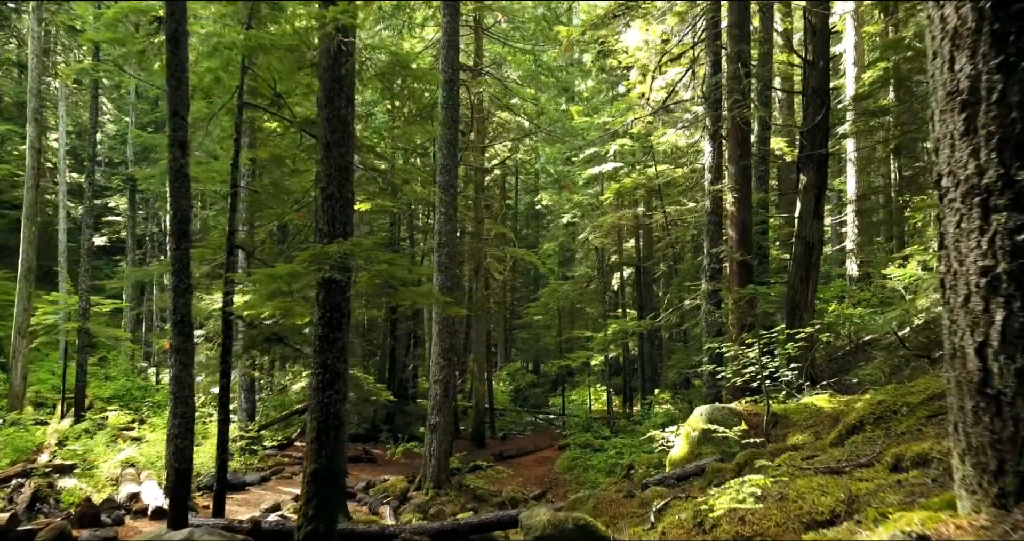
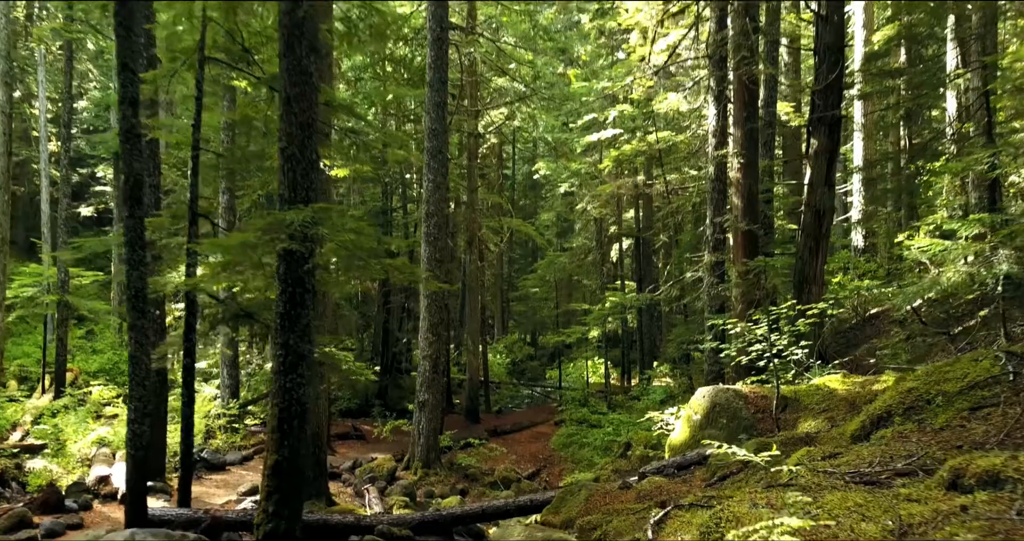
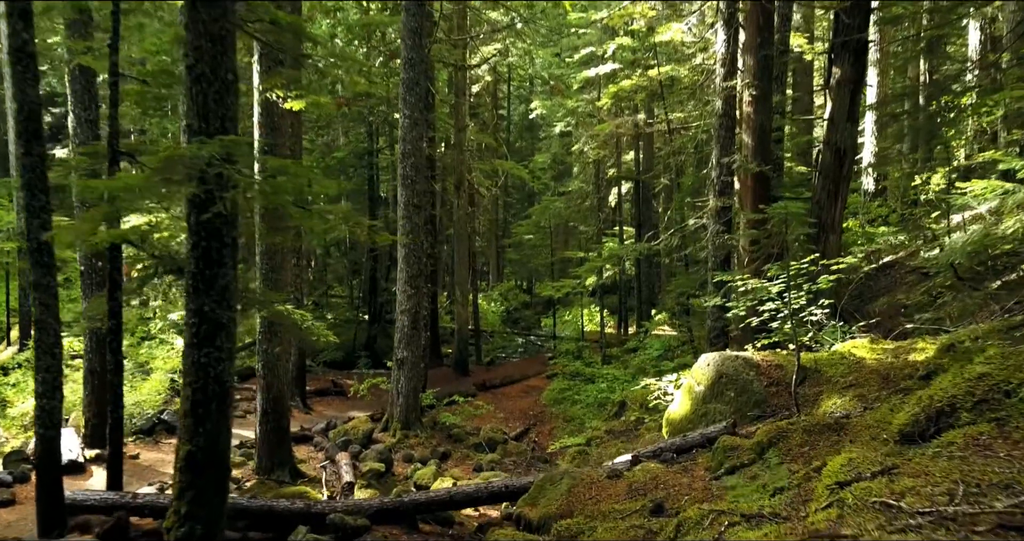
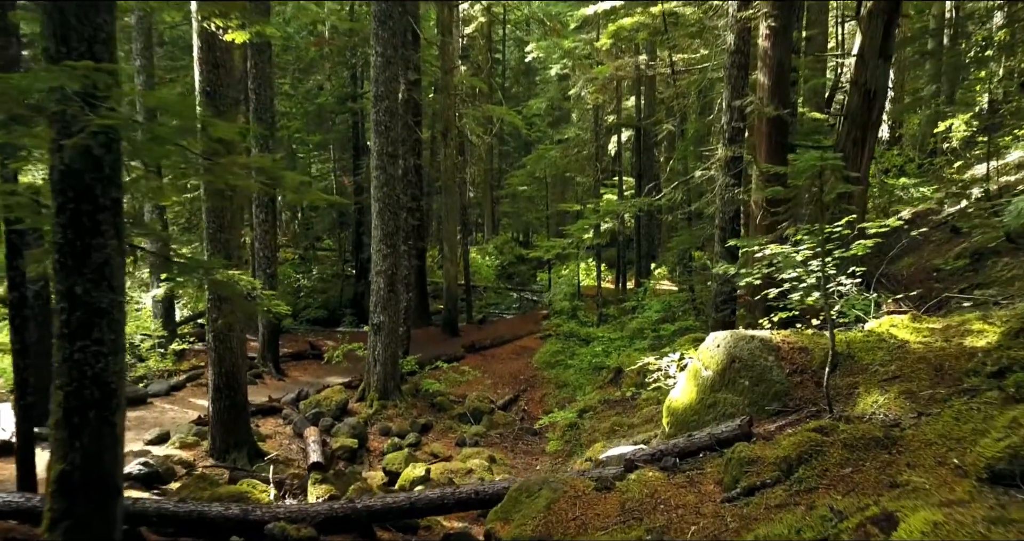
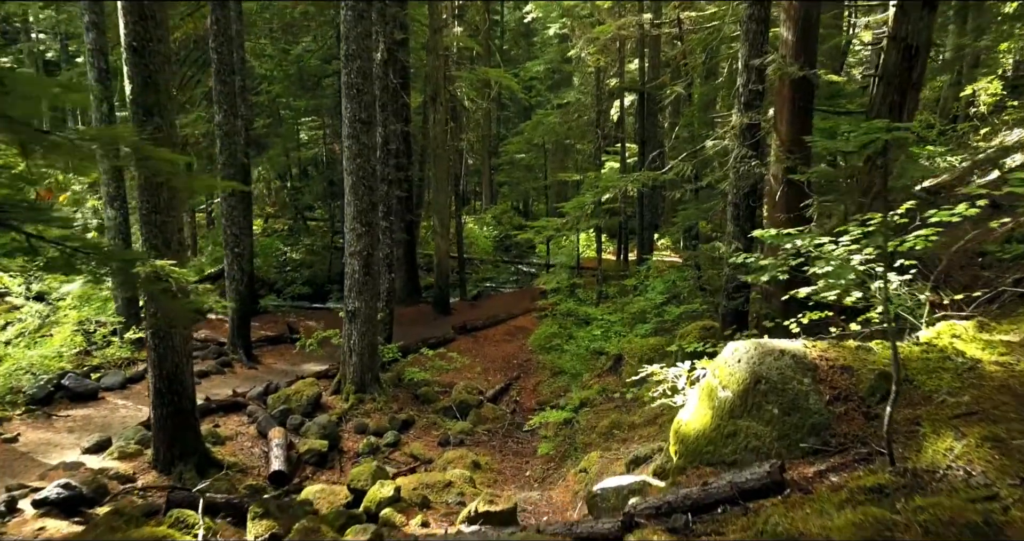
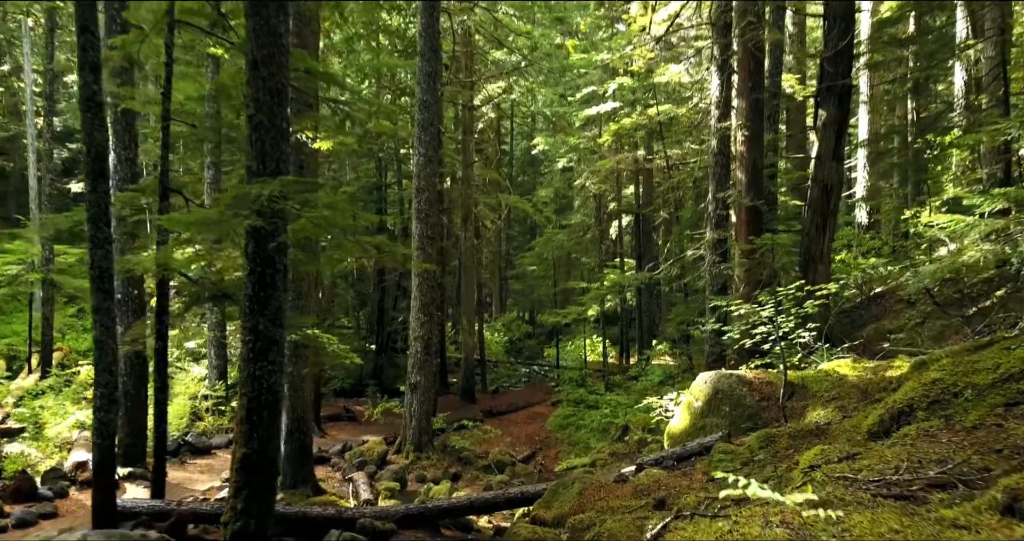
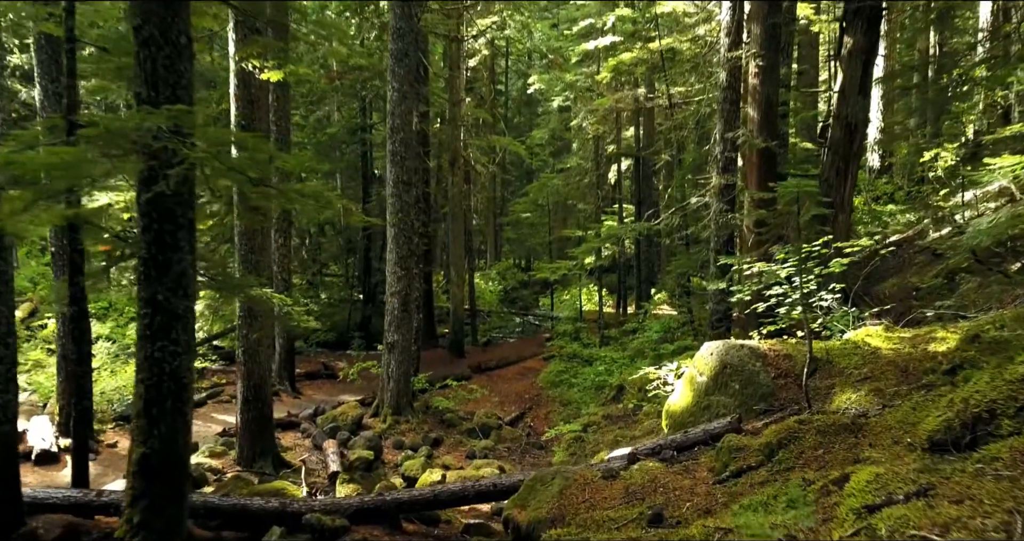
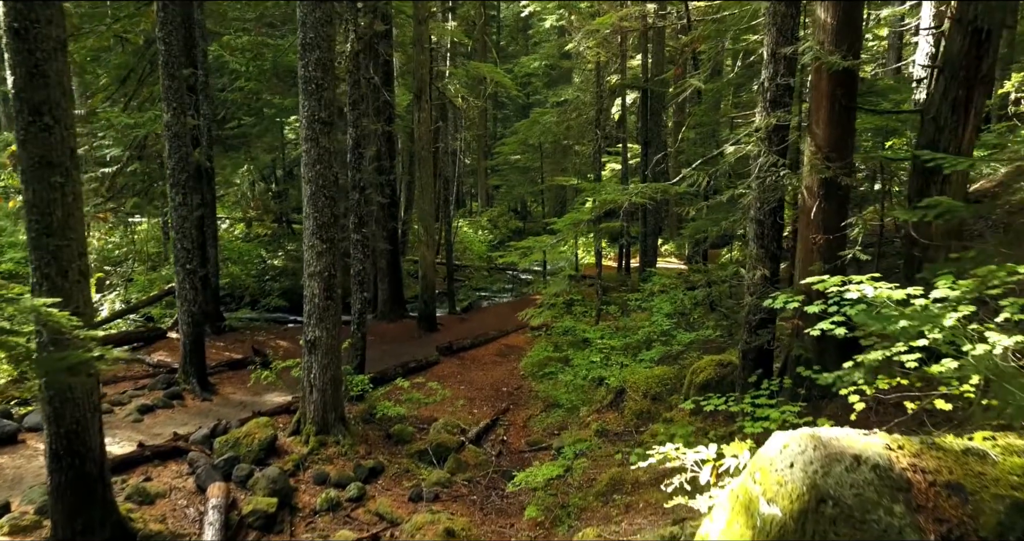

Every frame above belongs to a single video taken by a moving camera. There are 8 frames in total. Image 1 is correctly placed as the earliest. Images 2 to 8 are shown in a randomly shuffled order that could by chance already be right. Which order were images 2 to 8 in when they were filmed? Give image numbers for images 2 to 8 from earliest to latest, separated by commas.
2, 6, 3, 7, 4, 5, 8
